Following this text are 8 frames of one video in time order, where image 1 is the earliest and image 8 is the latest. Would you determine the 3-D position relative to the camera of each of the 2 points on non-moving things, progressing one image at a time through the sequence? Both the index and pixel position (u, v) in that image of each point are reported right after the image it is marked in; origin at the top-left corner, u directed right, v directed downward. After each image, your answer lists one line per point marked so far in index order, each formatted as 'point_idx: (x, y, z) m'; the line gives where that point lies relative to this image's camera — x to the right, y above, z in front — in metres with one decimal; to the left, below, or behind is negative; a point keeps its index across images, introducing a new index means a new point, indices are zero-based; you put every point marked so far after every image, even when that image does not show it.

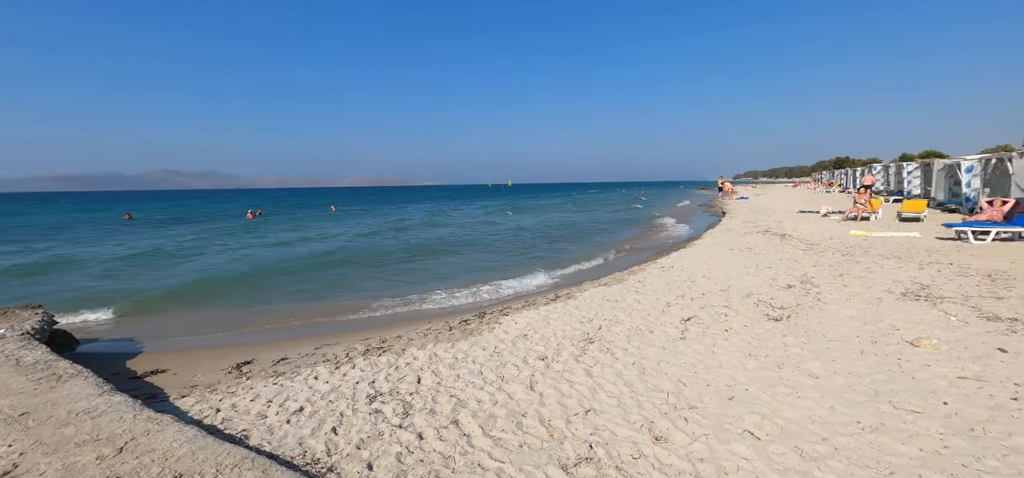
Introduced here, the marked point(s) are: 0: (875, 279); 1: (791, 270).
0: (+6.0, -0.7, +7.5) m
1: (+5.1, -0.6, +8.3) m
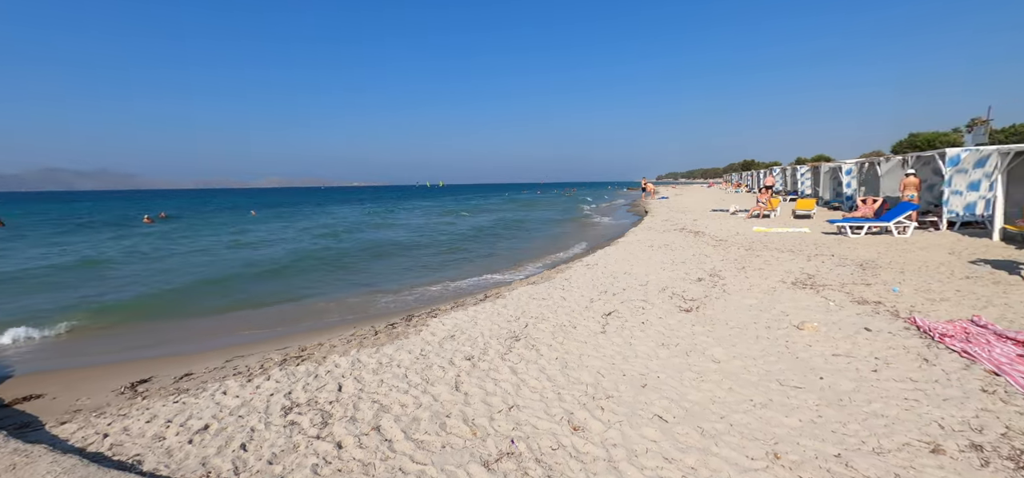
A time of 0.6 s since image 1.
0: (+4.8, -0.6, +8.4) m
1: (+3.7, -0.5, +9.0) m
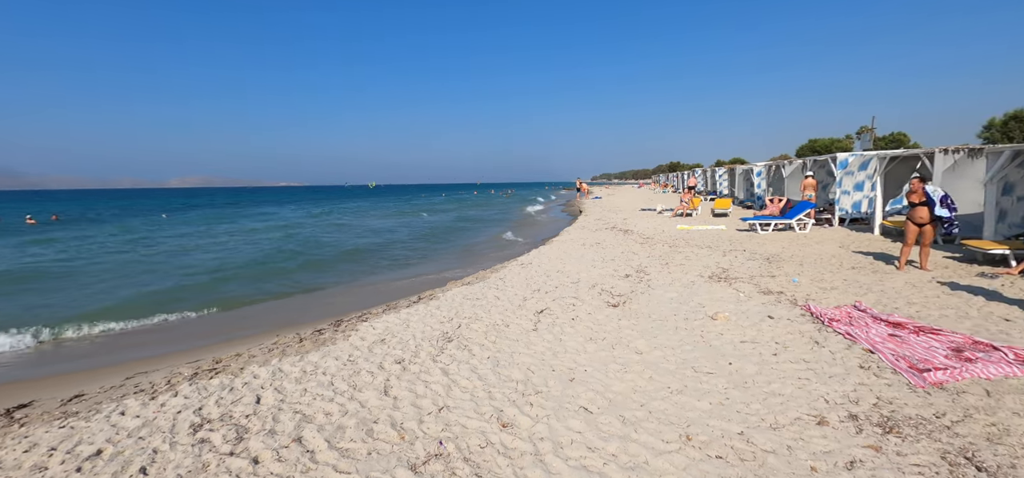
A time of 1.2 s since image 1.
0: (+3.5, -0.5, +9.0) m
1: (+2.4, -0.5, +9.4) m
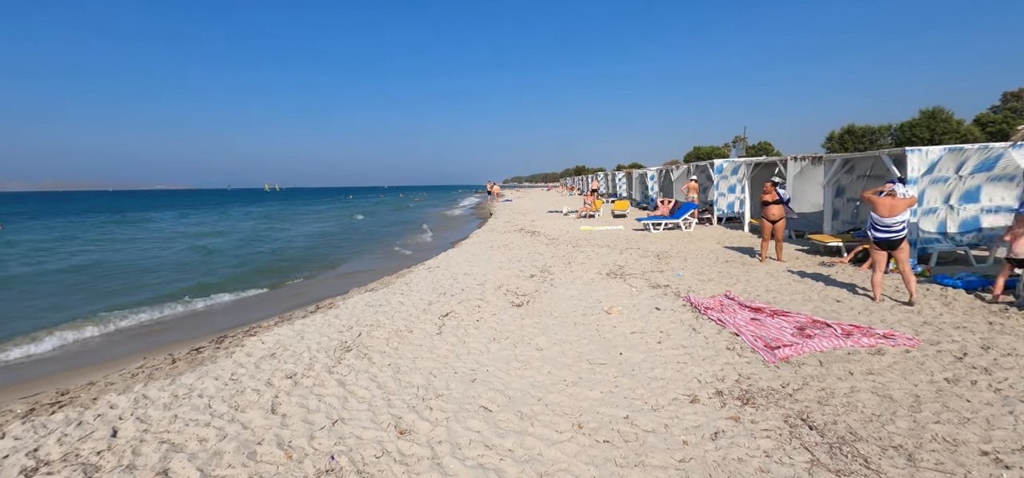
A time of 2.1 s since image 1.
0: (+1.6, -0.5, +9.5) m
1: (+0.4, -0.5, +9.7) m
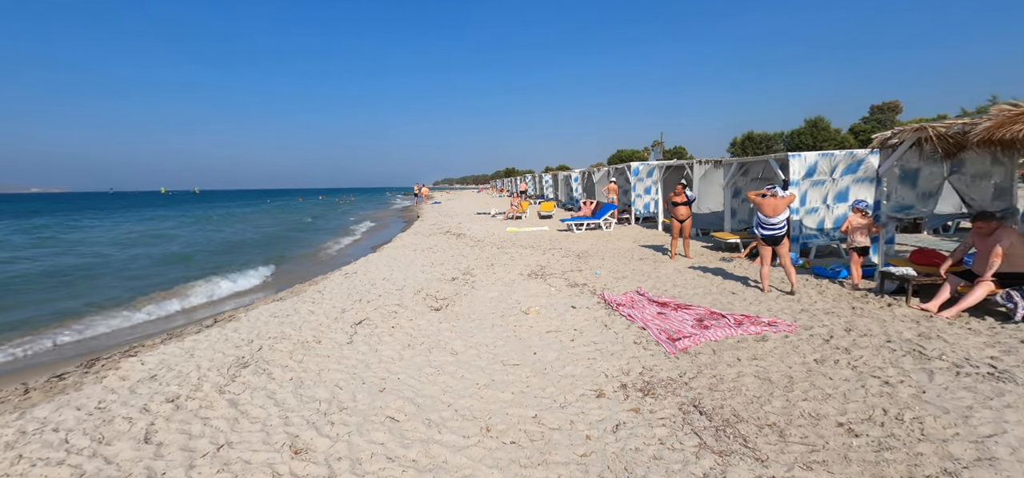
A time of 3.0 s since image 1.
0: (0.0, -0.5, +9.6) m
1: (-1.2, -0.5, +9.6) m
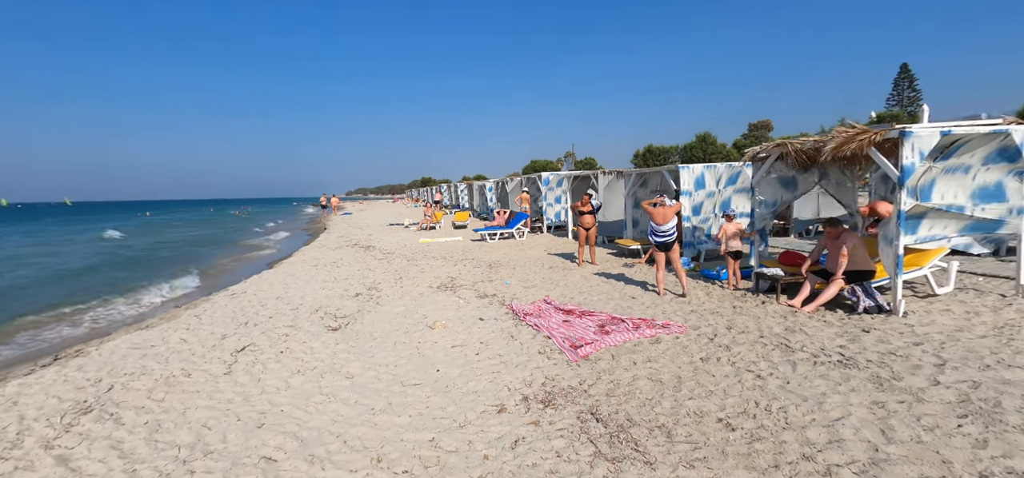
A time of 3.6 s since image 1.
0: (-1.9, -0.8, +9.3) m
1: (-3.1, -0.8, +9.1) m
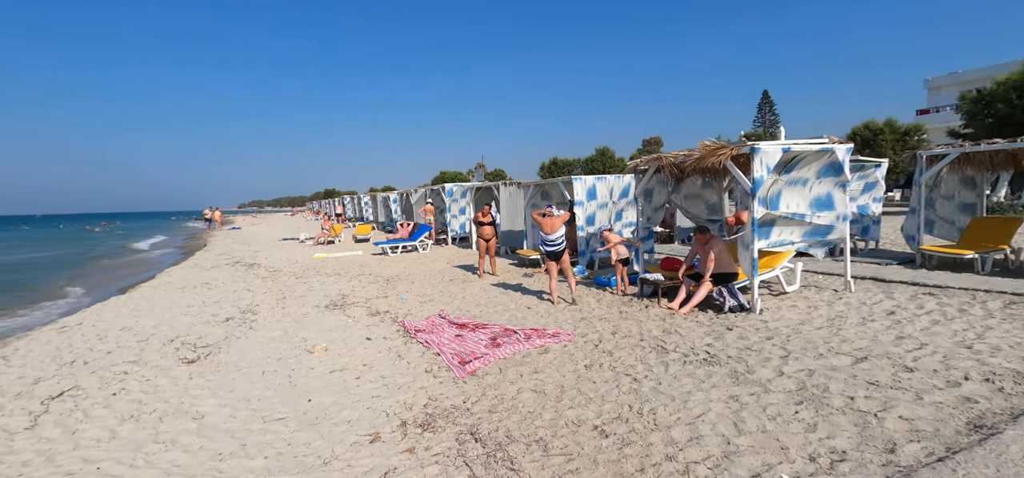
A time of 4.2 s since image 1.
0: (-3.9, -1.1, +8.6) m
1: (-5.0, -1.1, +8.2) m
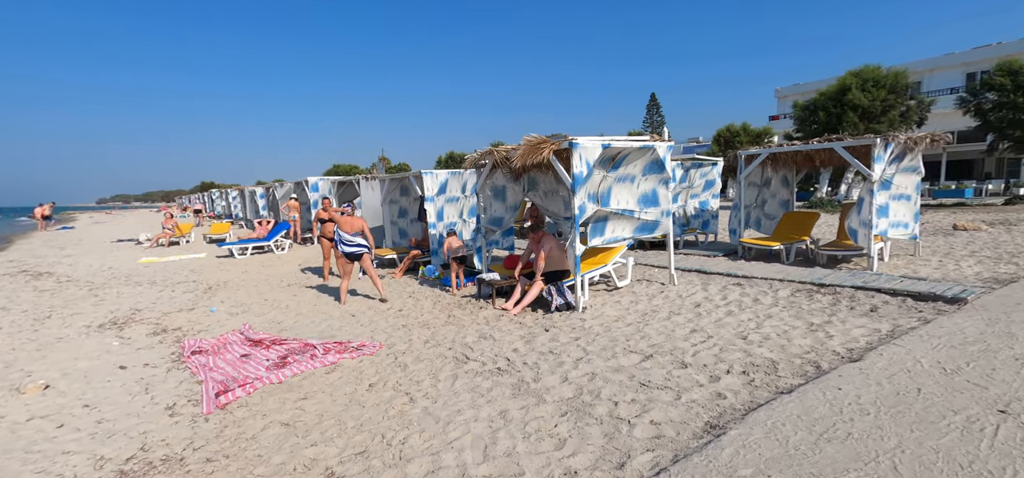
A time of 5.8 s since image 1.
0: (-6.6, -1.2, +7.1) m
1: (-7.6, -1.2, +6.5) m
